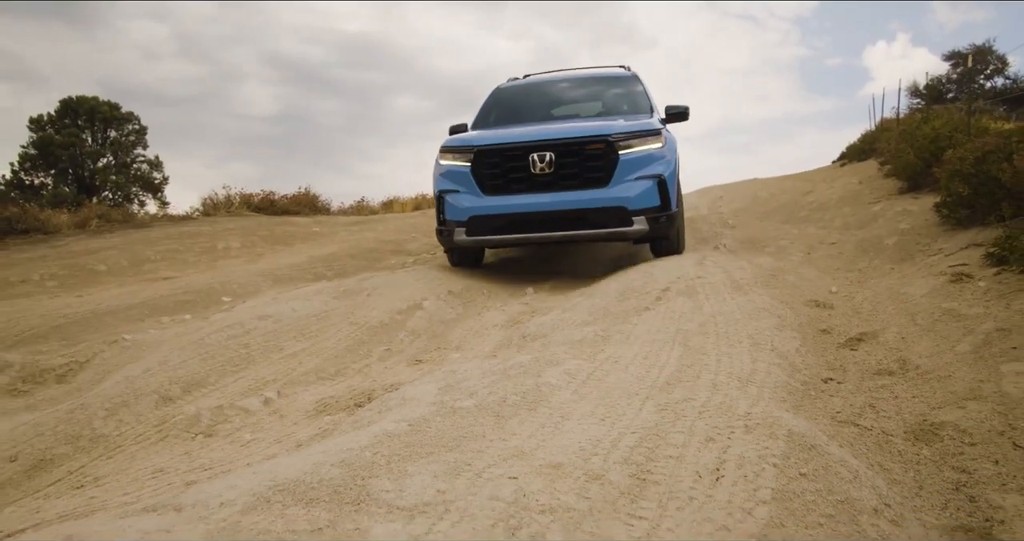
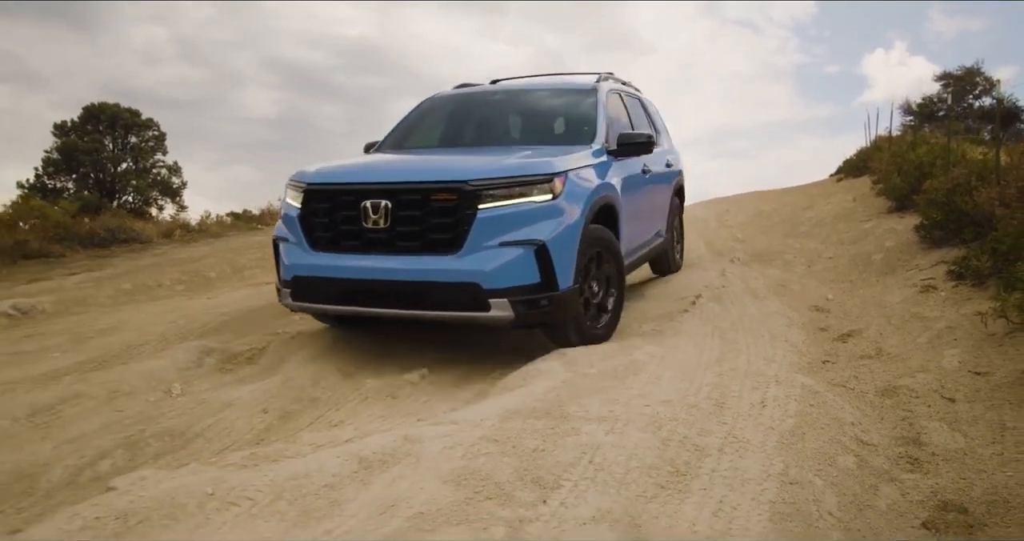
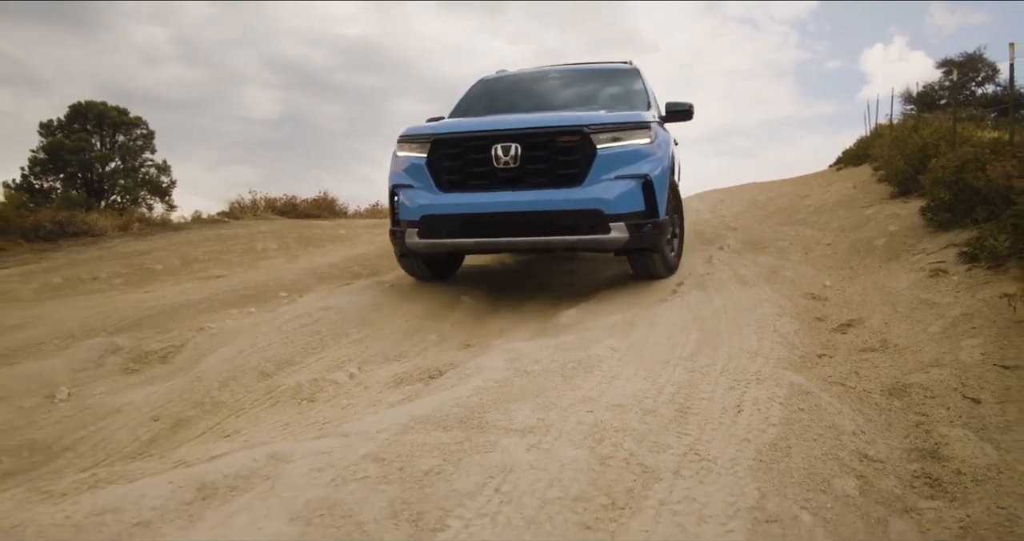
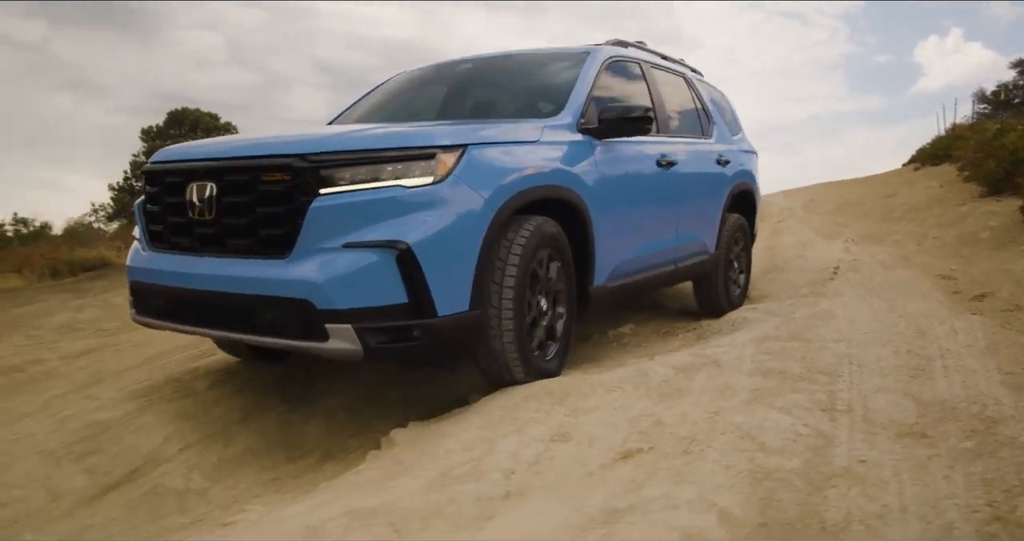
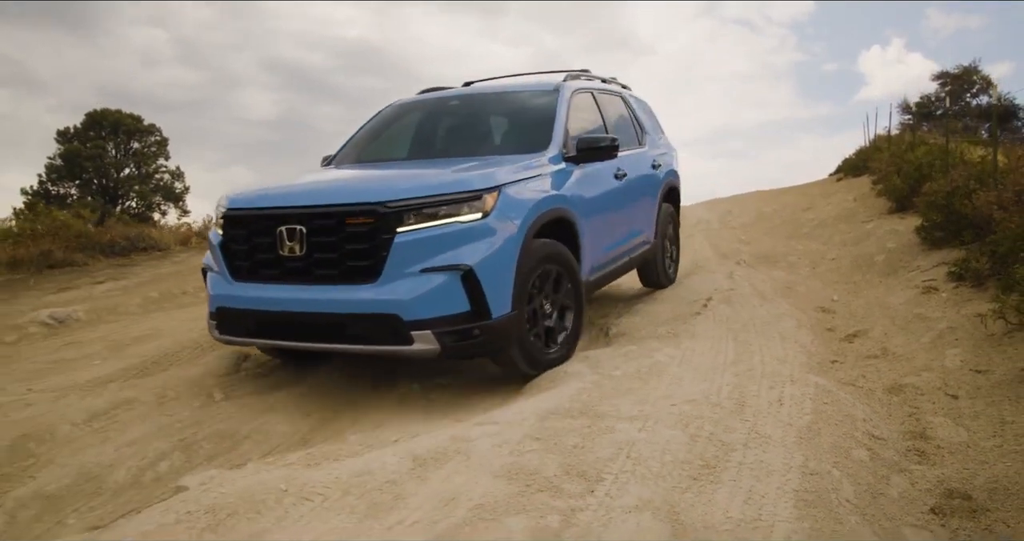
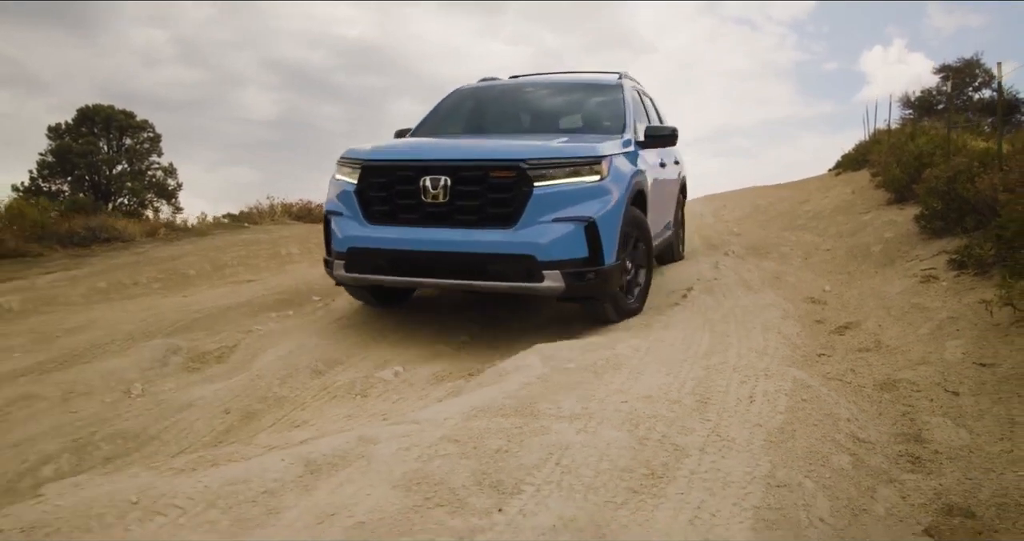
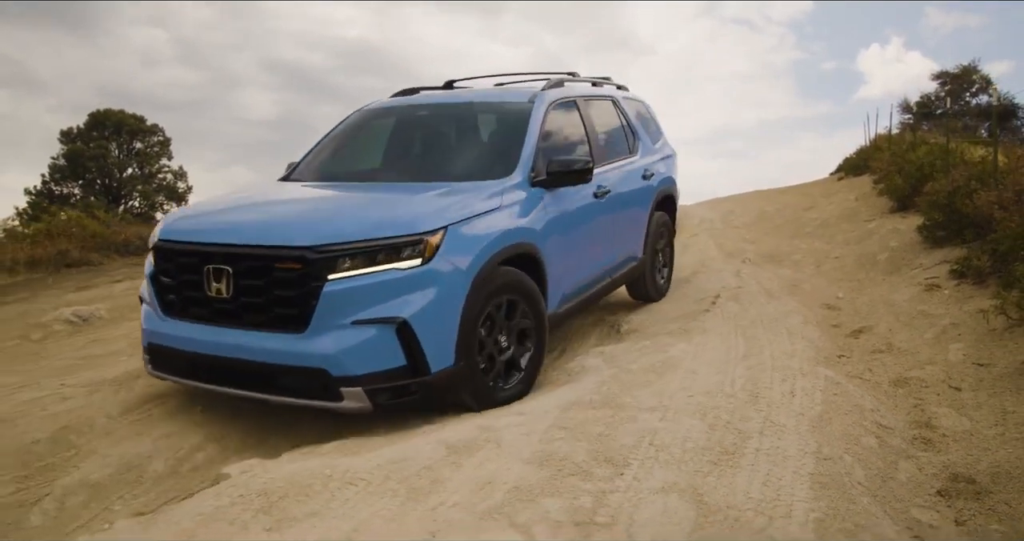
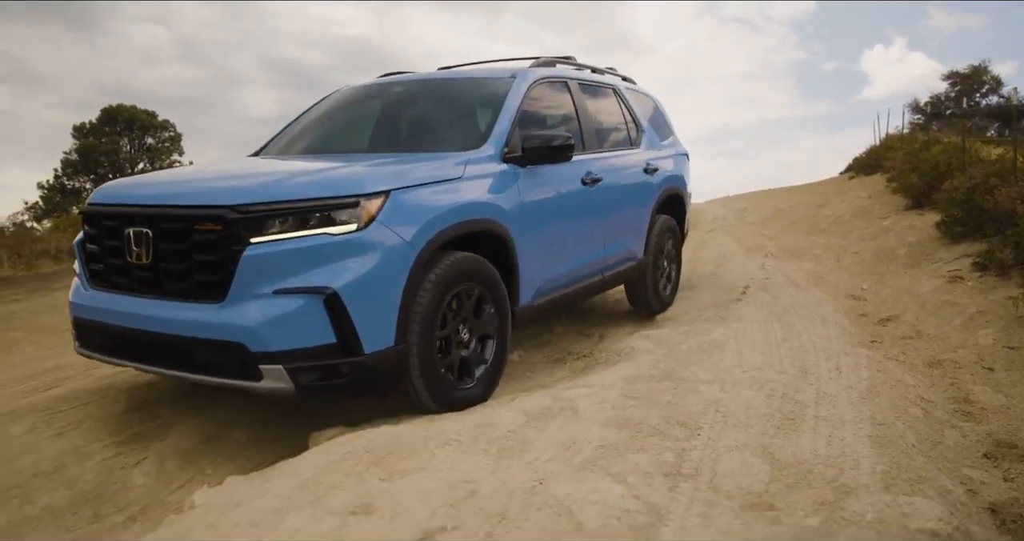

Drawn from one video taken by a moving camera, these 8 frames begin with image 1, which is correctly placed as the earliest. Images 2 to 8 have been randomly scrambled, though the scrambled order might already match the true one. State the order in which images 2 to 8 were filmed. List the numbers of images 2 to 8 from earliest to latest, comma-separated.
3, 6, 2, 5, 7, 8, 4
